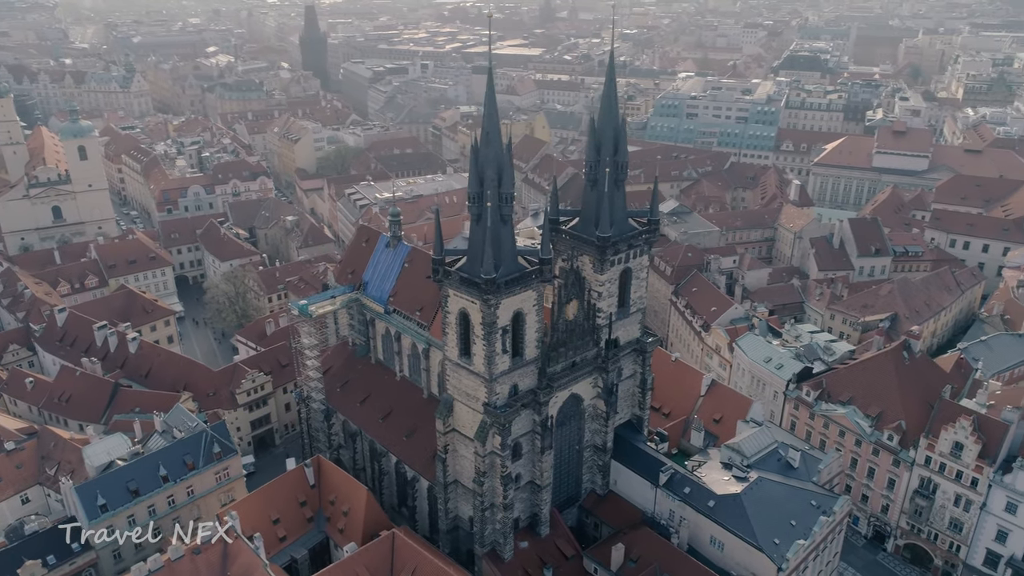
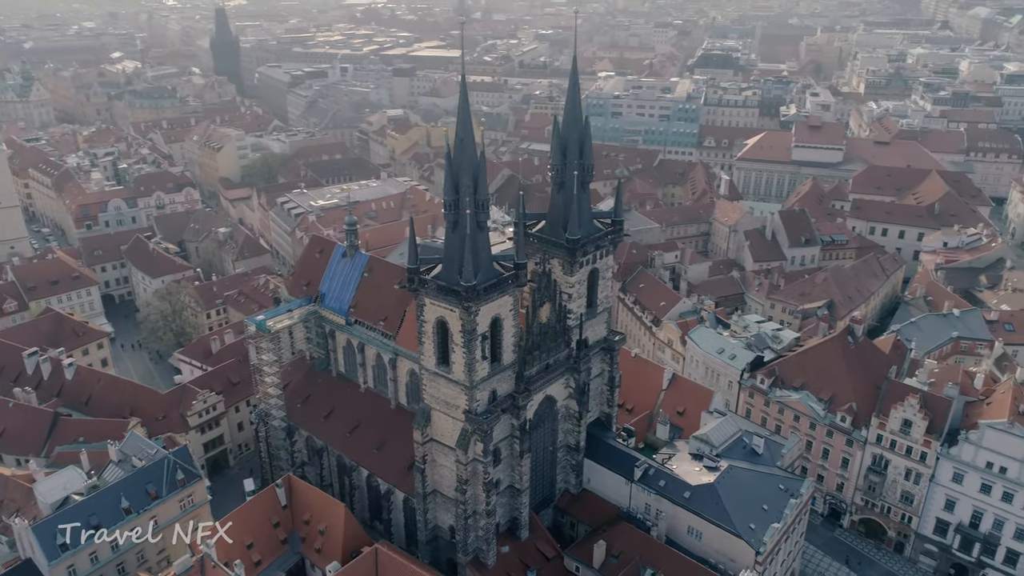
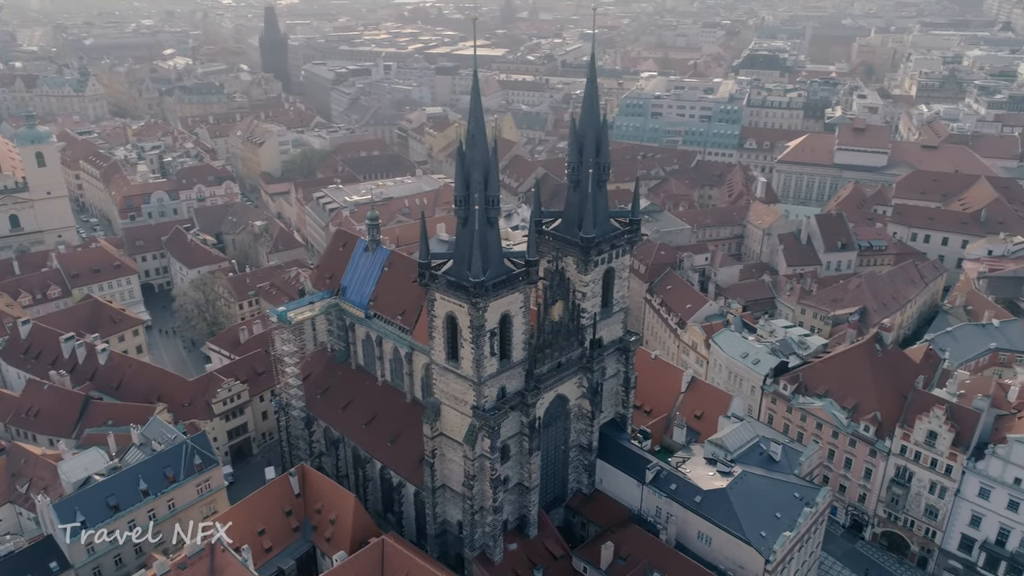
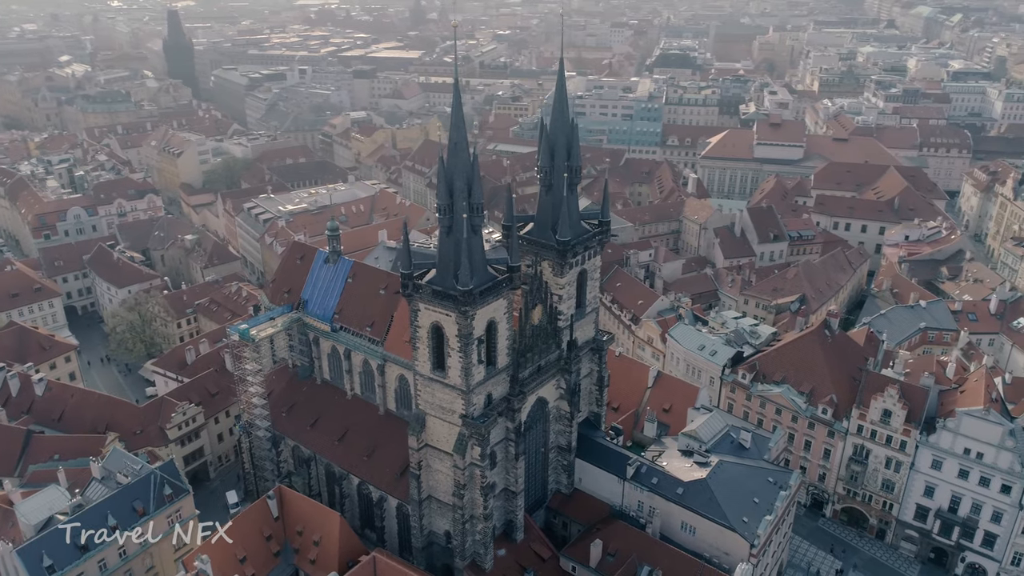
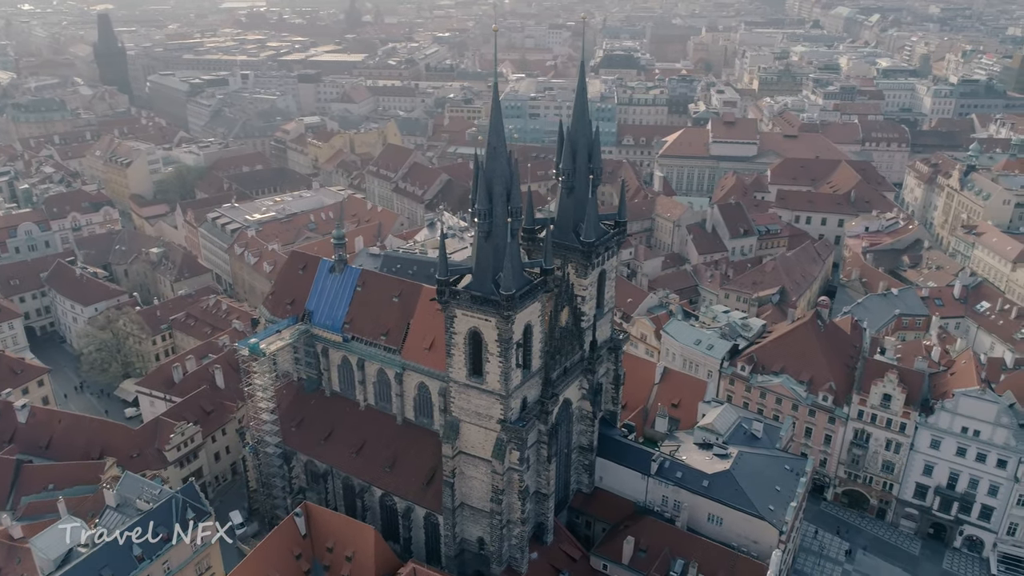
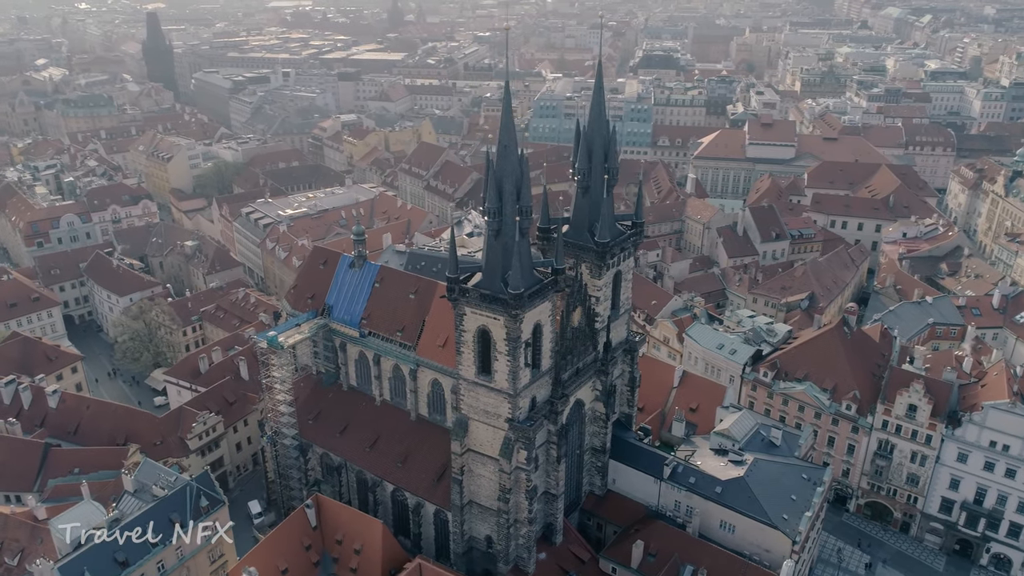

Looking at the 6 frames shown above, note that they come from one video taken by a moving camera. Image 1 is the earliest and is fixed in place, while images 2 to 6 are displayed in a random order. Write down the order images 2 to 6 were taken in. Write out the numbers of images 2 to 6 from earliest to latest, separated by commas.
3, 2, 4, 6, 5
